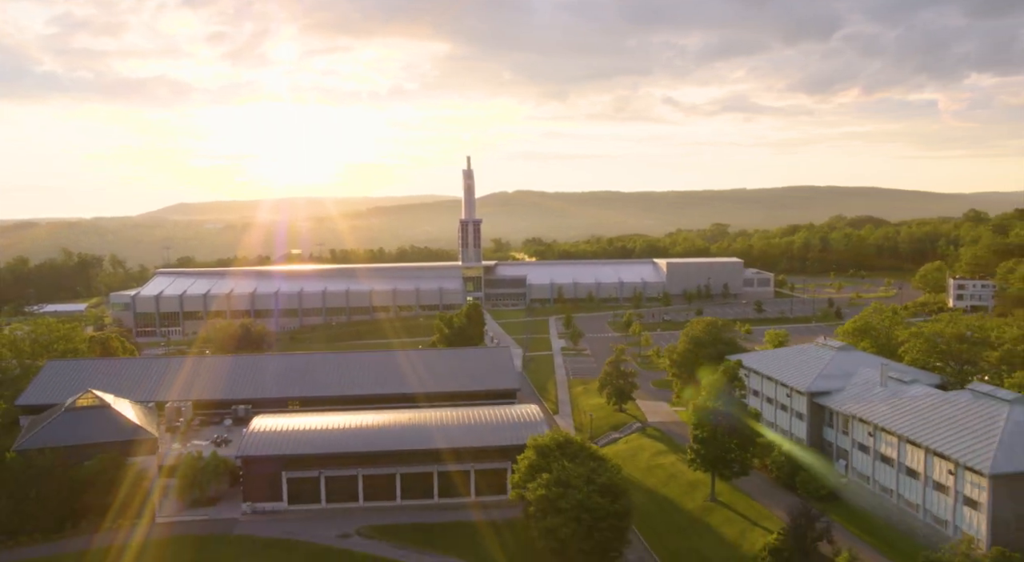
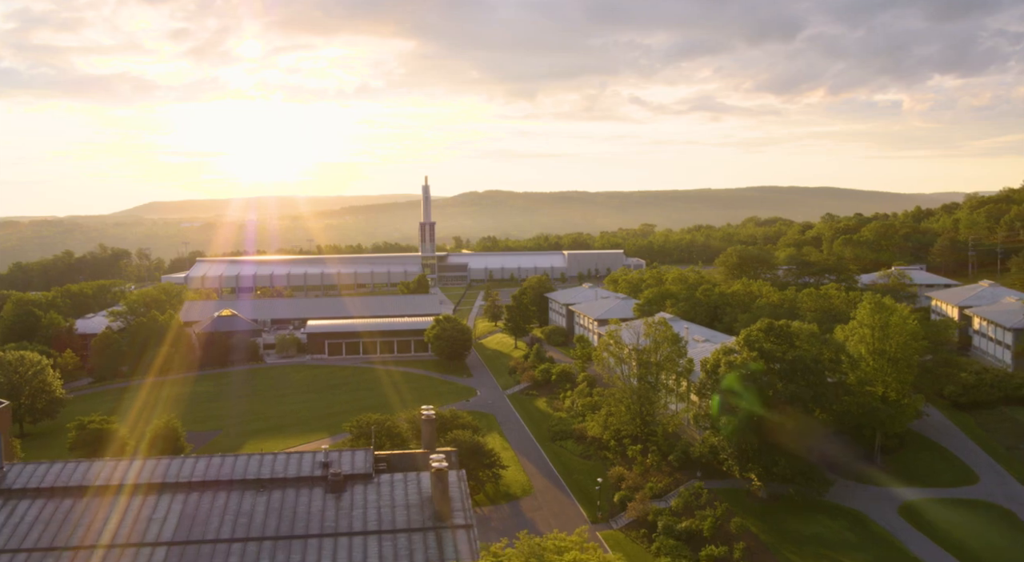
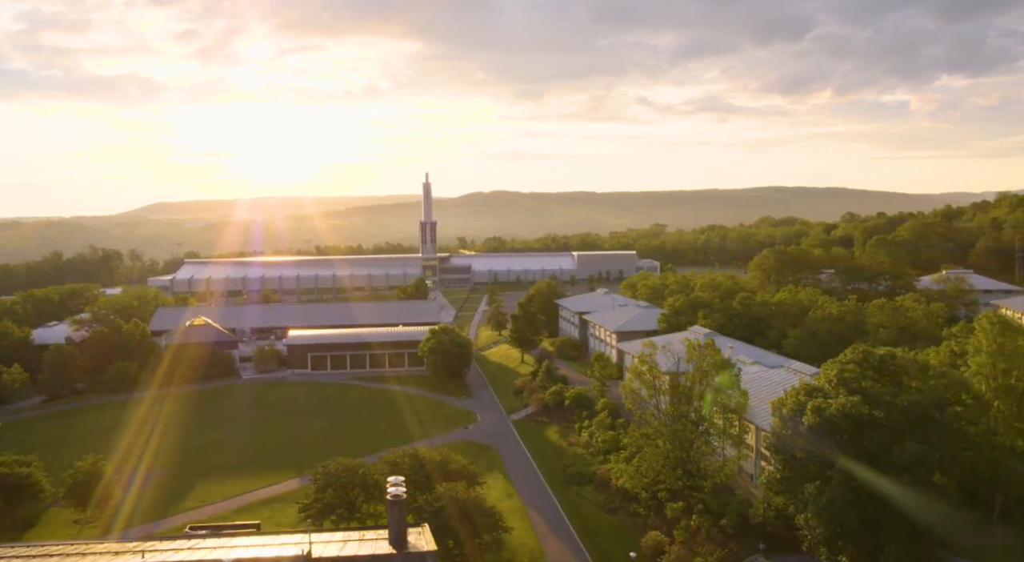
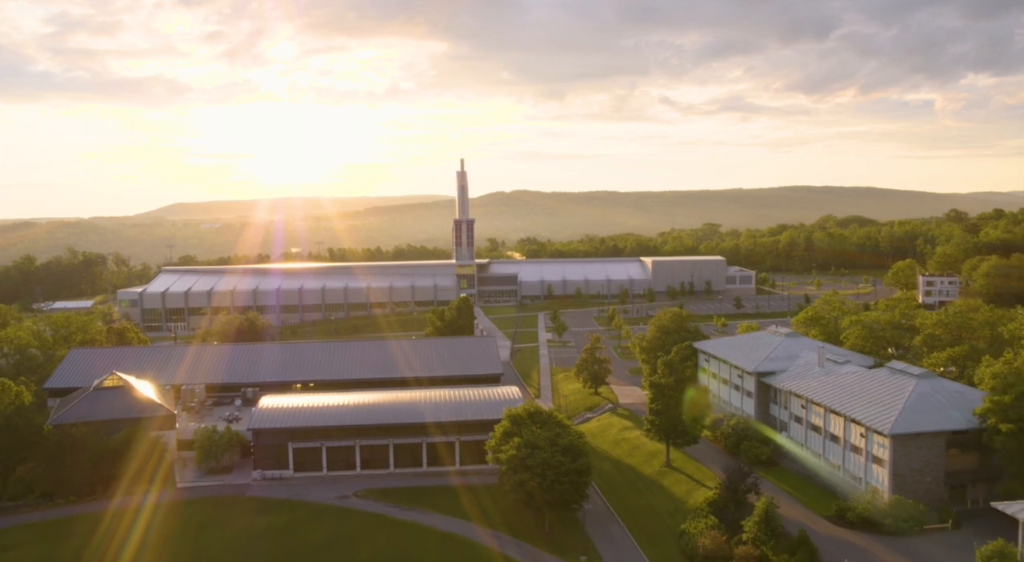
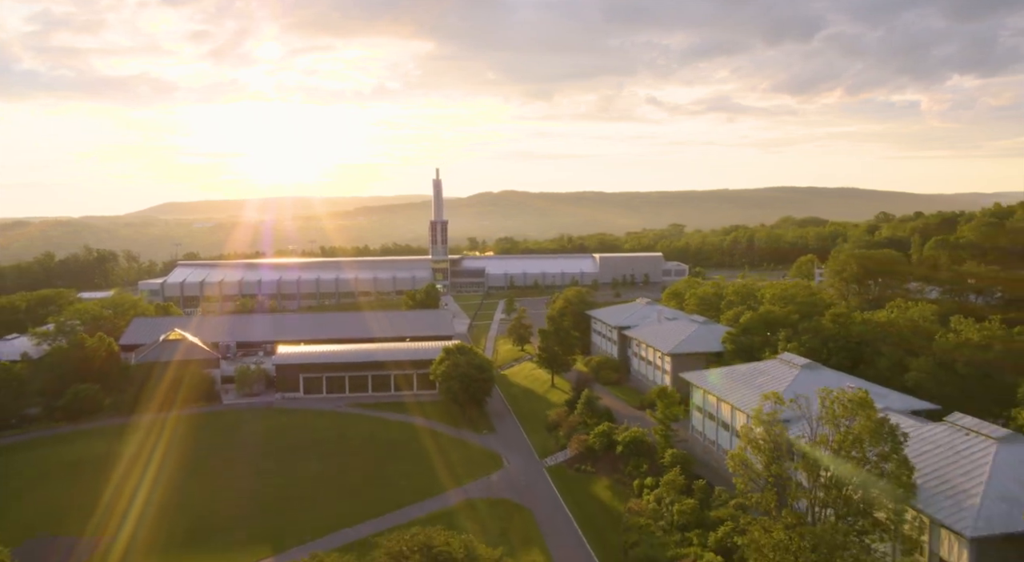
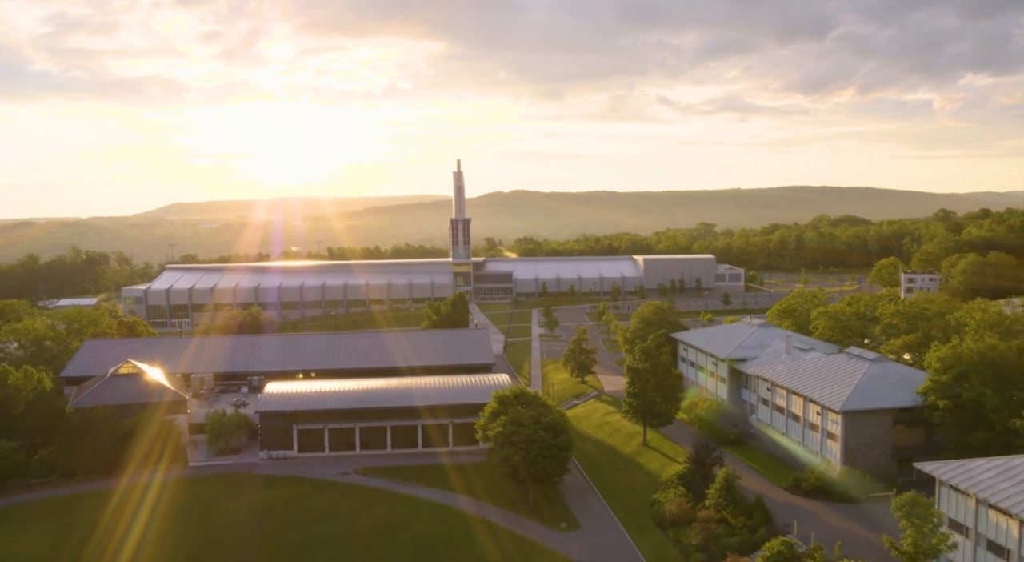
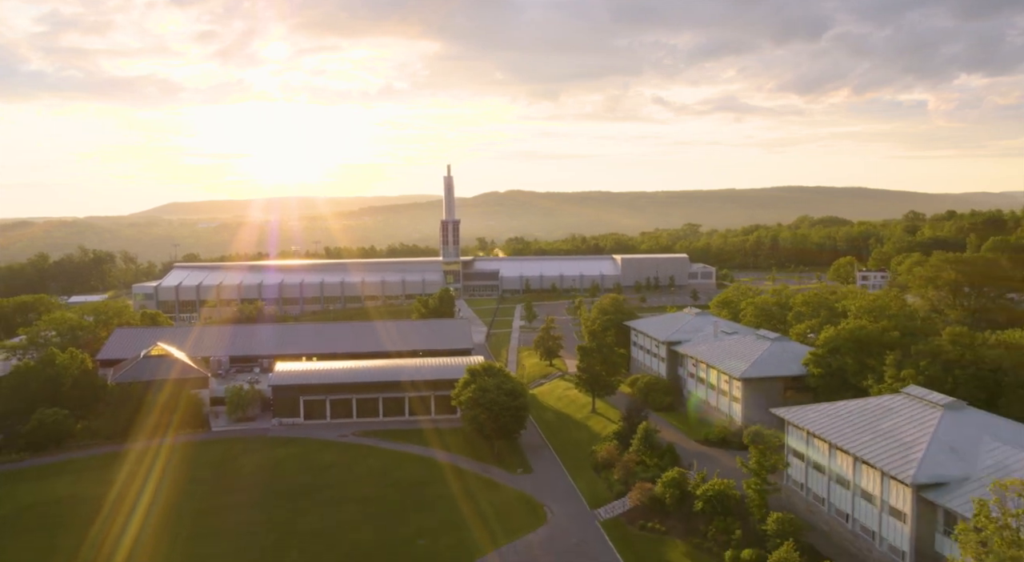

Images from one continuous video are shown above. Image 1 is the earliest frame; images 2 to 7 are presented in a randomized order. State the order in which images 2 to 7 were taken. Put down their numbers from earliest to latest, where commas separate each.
4, 6, 7, 5, 3, 2
